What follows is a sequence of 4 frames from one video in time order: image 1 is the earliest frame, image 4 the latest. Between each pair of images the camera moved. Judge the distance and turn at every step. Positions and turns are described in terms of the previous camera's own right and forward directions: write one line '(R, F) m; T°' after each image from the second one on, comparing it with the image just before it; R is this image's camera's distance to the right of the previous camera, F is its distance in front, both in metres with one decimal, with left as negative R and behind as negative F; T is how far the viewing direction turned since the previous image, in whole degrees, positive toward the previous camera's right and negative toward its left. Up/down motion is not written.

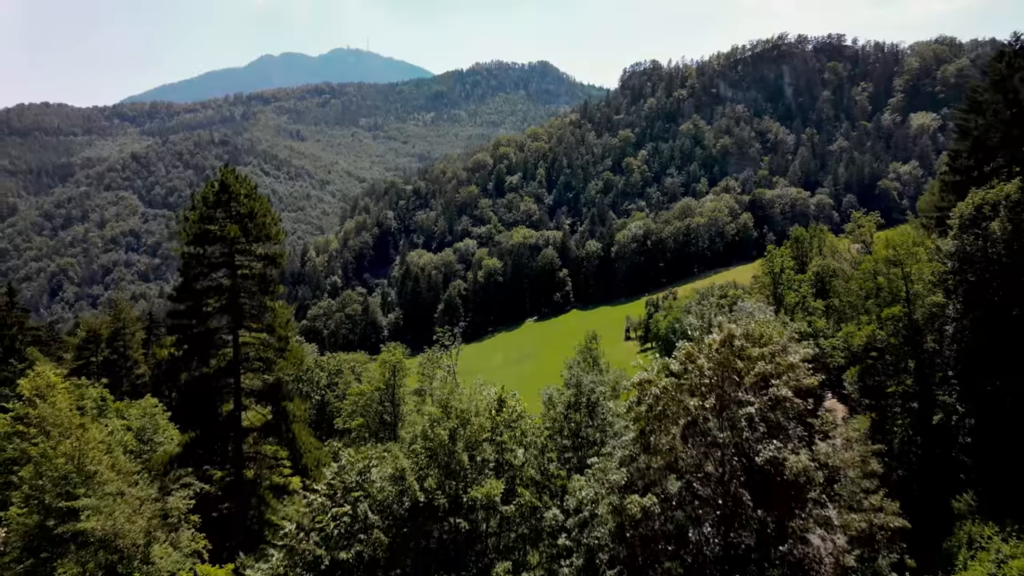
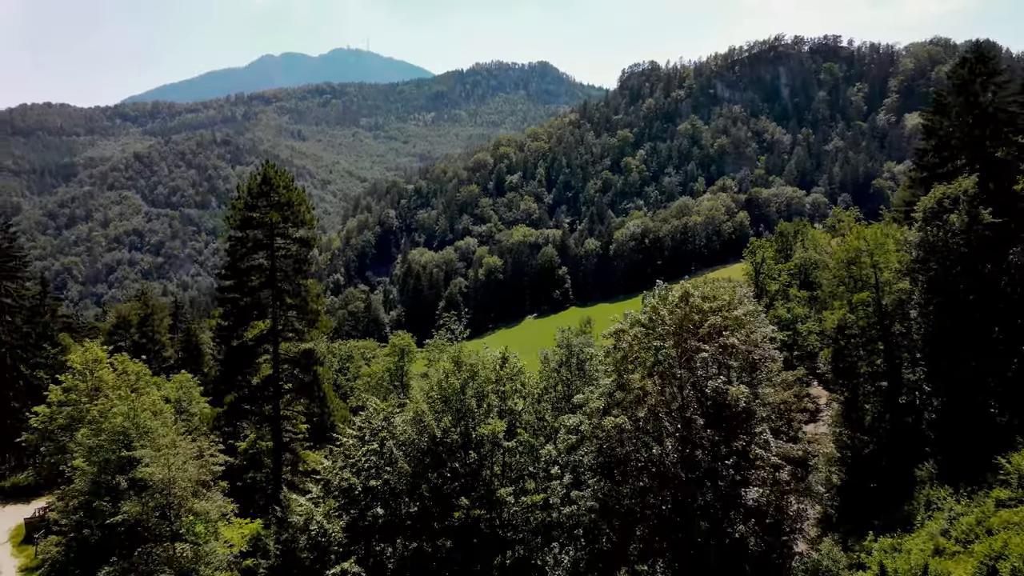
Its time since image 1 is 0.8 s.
(0.0, -2.3) m; 0°
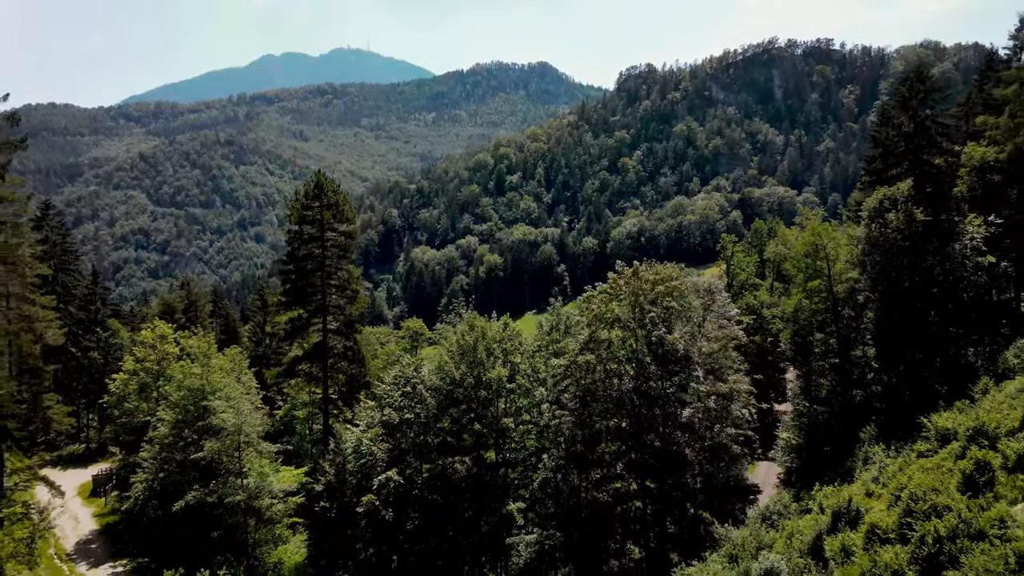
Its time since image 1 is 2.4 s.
(0.0, -4.3) m; 0°
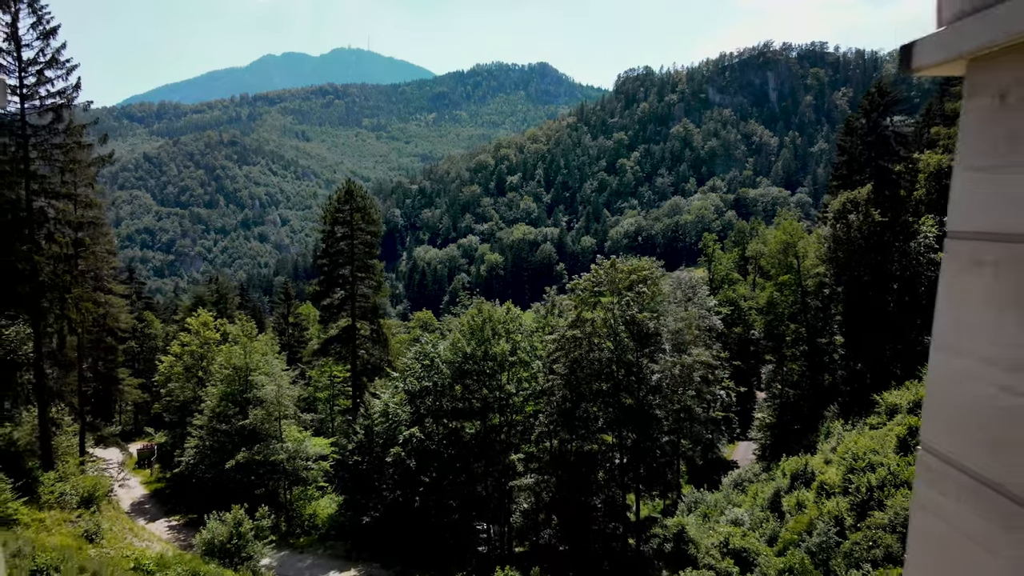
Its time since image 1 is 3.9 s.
(-0.1, -3.6) m; 0°
